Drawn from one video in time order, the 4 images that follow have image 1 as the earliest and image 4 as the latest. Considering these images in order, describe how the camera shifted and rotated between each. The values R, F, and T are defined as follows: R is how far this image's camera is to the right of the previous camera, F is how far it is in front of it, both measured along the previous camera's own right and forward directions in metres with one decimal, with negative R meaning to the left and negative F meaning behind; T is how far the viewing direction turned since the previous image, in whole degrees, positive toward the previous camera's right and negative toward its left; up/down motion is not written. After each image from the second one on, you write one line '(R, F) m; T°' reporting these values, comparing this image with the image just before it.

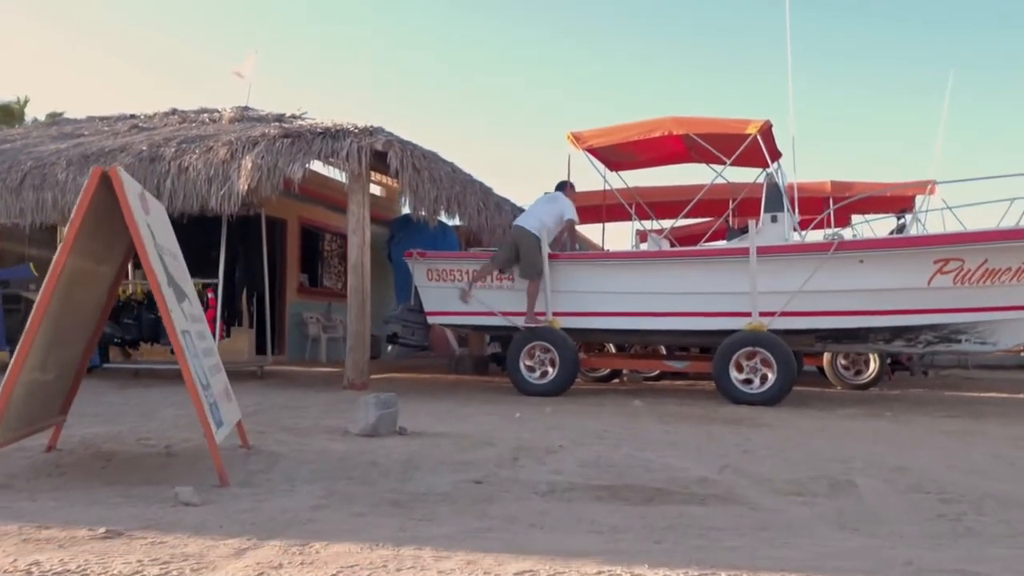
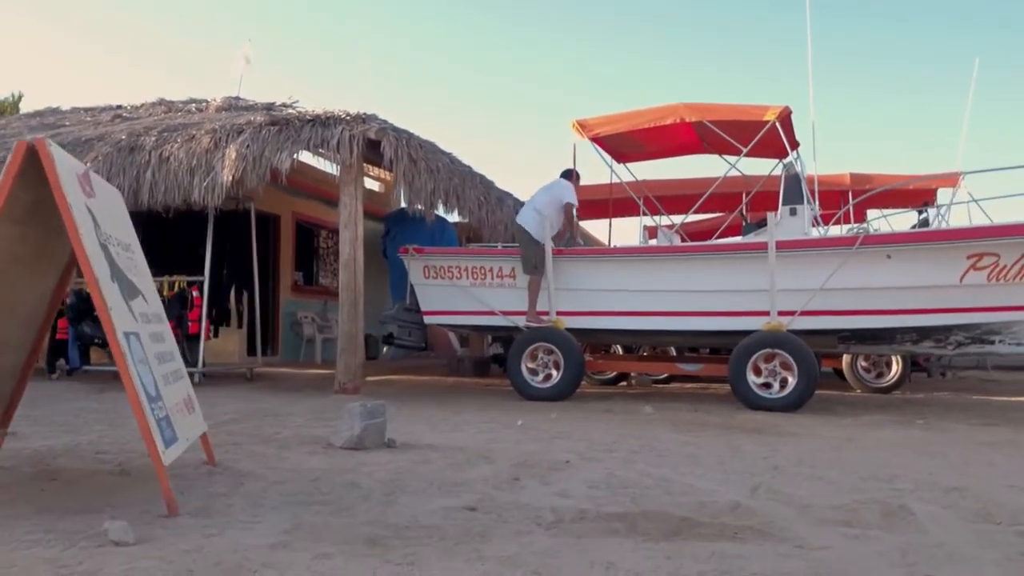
(0.0, +0.5) m; 0°
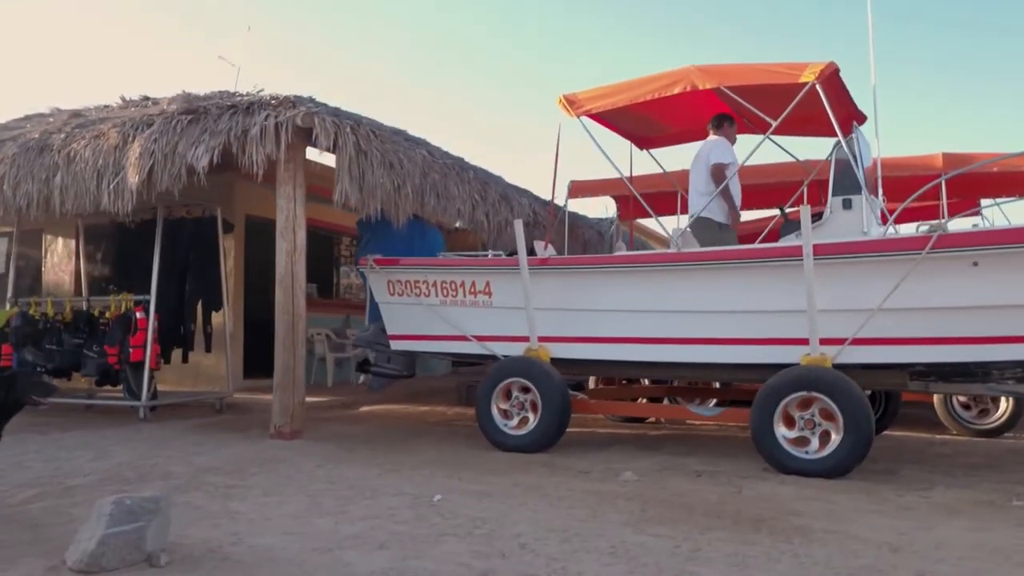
(+1.1, +1.7) m; -8°
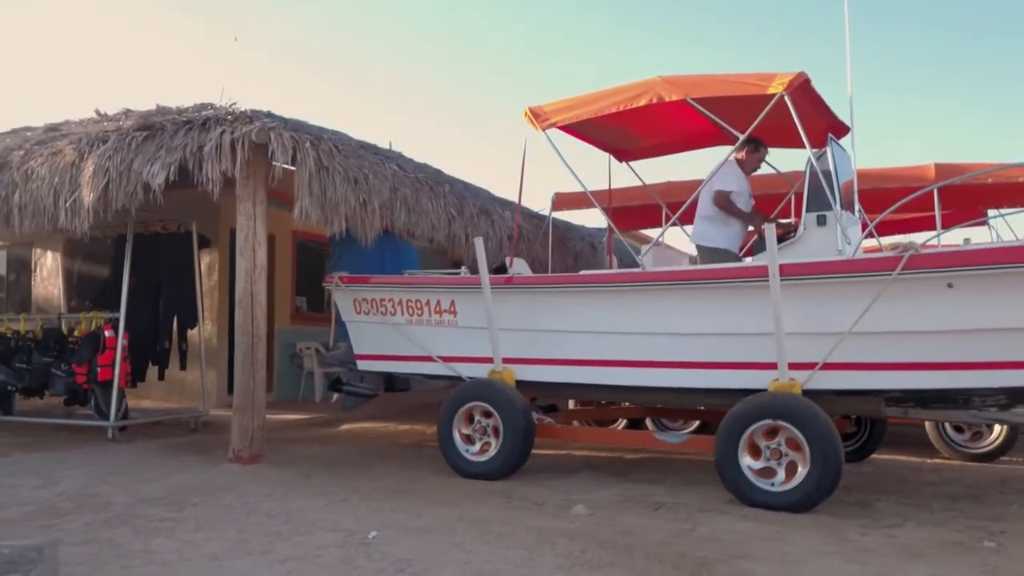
(+0.4, +0.2) m; -2°
